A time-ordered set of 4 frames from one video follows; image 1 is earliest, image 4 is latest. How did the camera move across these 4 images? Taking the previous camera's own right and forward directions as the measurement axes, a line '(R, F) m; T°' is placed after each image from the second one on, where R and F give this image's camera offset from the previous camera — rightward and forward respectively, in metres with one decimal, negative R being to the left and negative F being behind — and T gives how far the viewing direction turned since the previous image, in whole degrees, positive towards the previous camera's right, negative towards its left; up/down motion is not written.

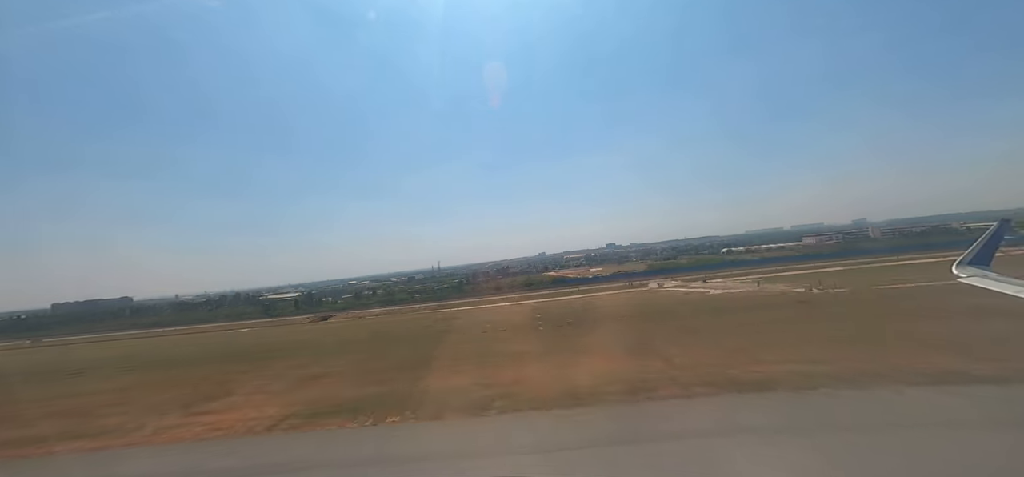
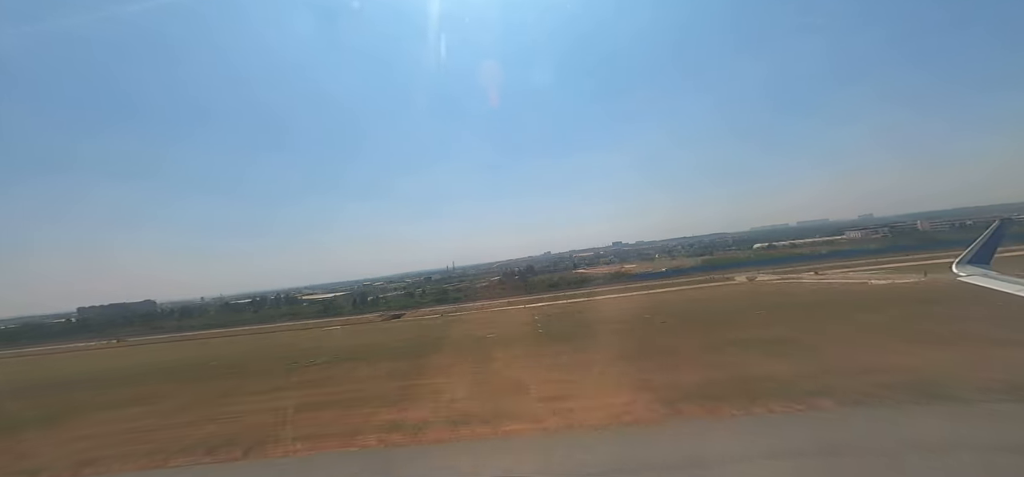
(-1.8, 0.0) m; -2°
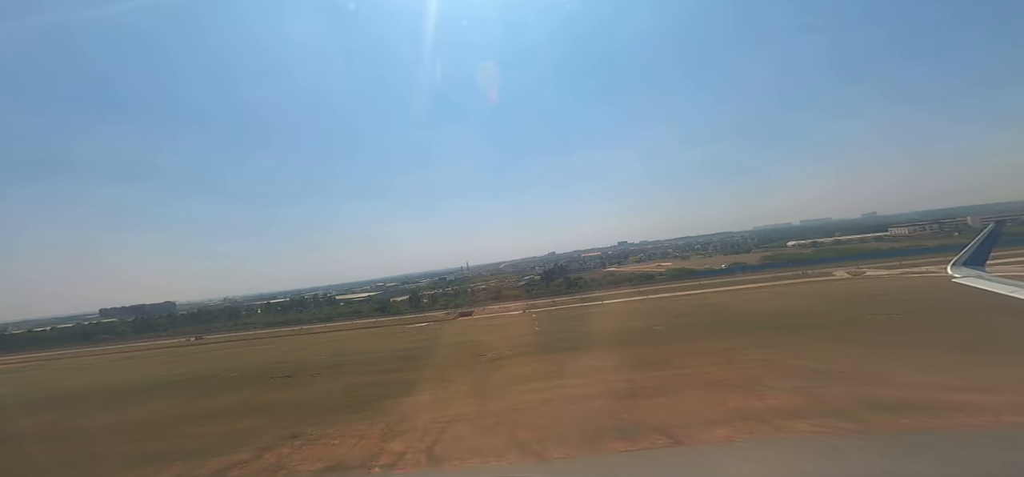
(-2.1, +0.1) m; -2°
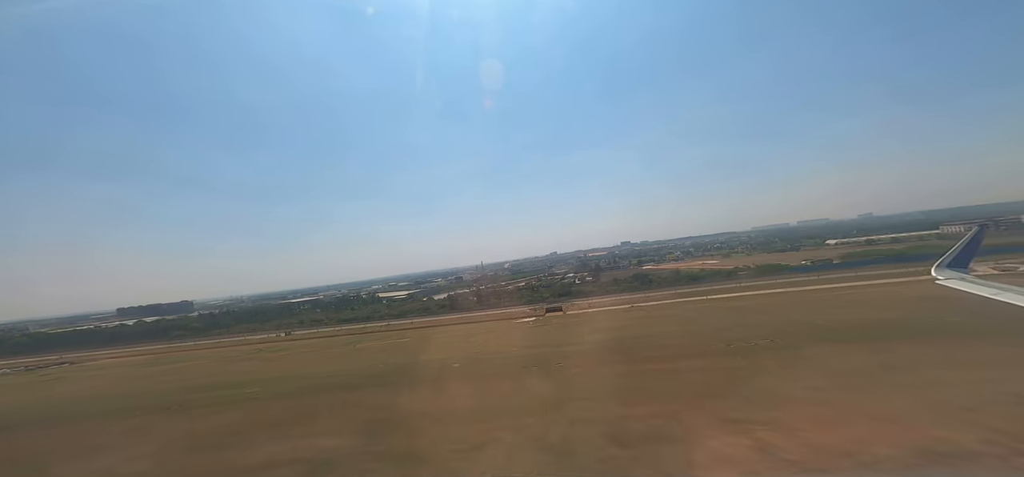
(-3.0, +0.2) m; -2°
